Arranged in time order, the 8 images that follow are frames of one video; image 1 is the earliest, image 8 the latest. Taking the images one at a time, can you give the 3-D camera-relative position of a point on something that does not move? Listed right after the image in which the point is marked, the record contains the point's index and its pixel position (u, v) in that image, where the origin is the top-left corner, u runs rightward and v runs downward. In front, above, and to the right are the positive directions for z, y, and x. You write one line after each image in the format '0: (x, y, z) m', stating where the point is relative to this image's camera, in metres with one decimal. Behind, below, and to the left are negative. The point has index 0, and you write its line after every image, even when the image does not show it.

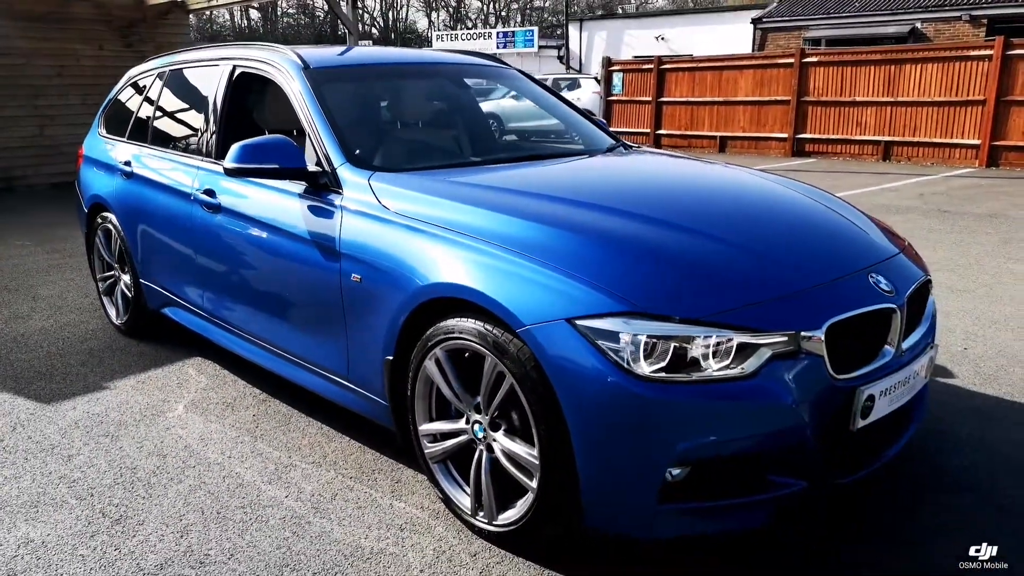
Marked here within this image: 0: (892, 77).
0: (+7.1, +3.9, +14.8) m
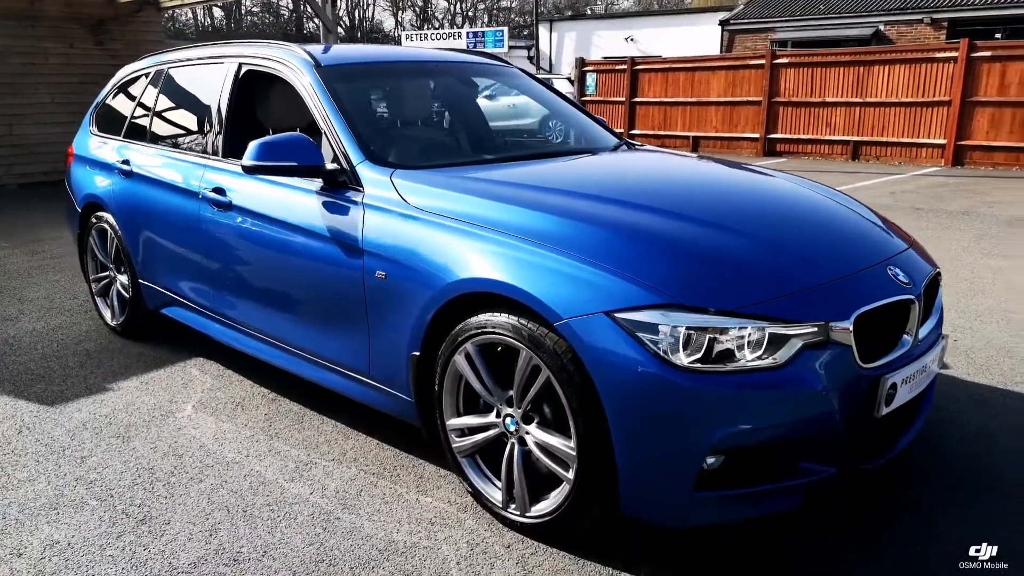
0: (+6.6, +4.0, +15.1) m
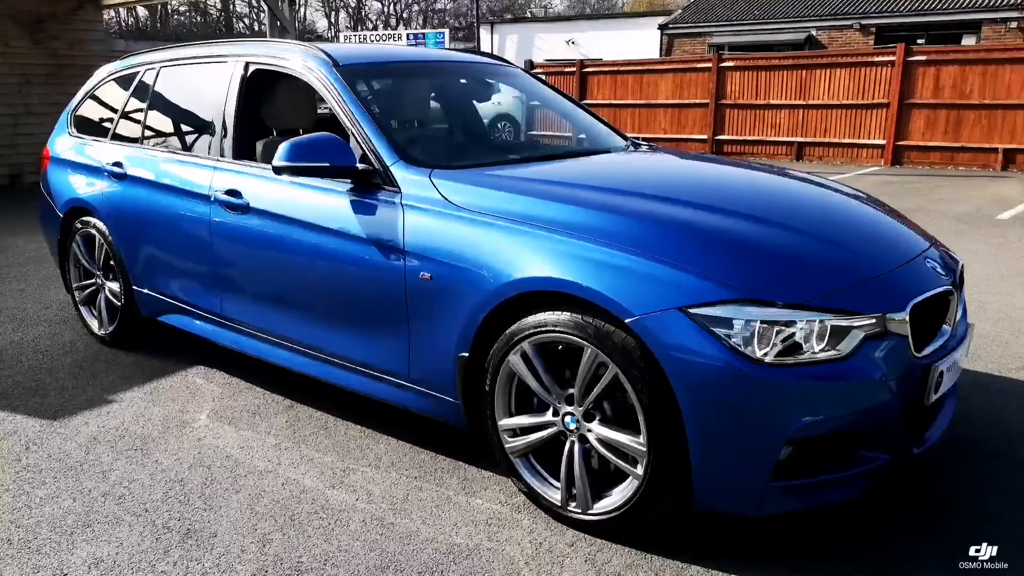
0: (+5.7, +4.1, +15.6) m
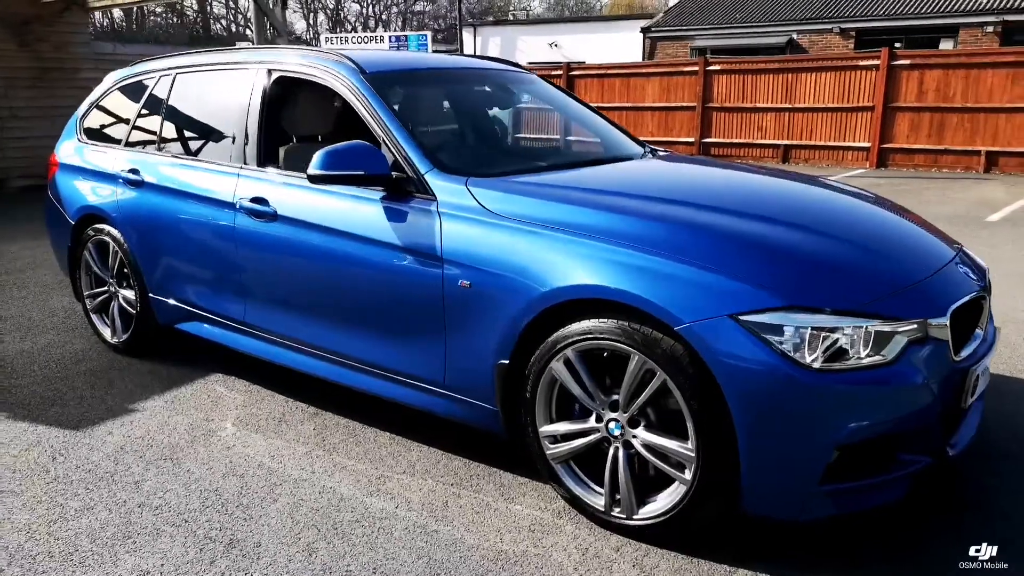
0: (+5.5, +4.0, +15.8) m
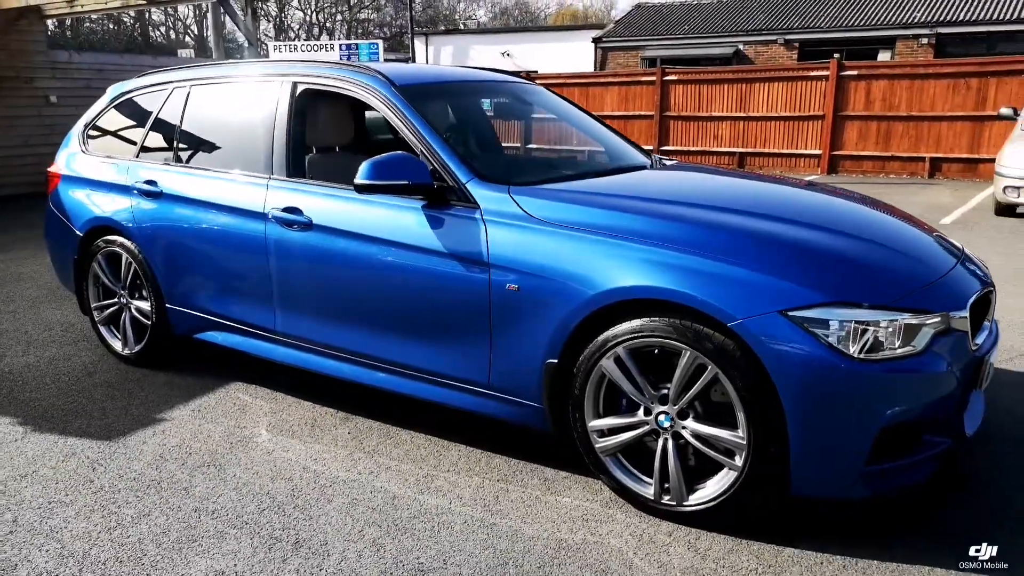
0: (+4.7, +4.0, +16.3) m
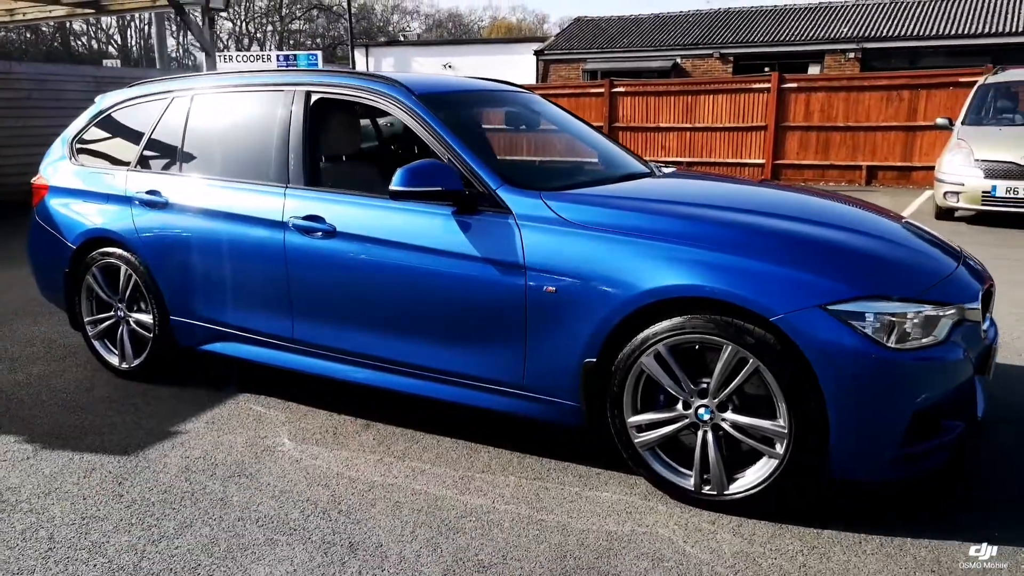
0: (+3.7, +3.9, +16.8) m
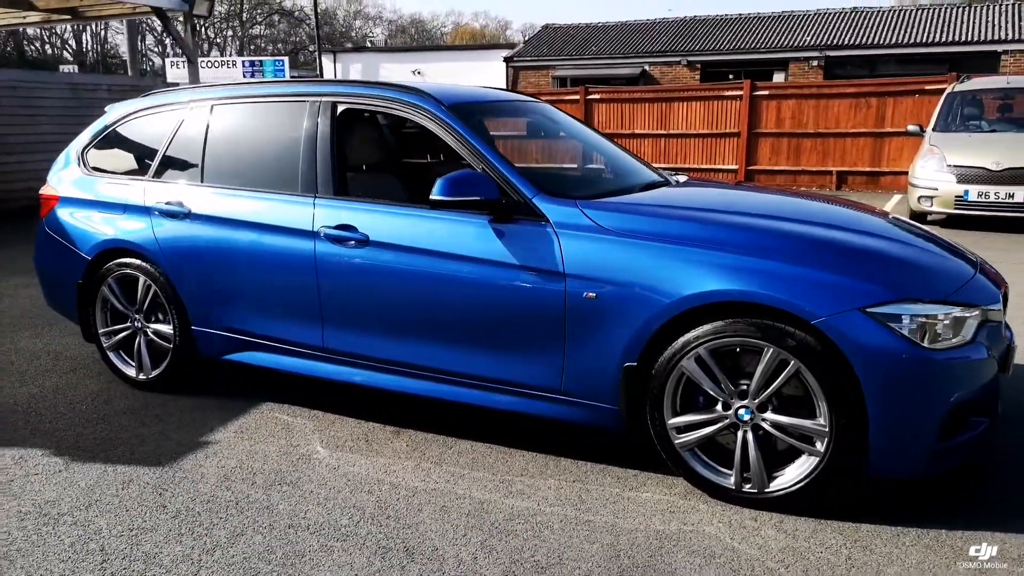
0: (+3.2, +3.8, +17.0) m
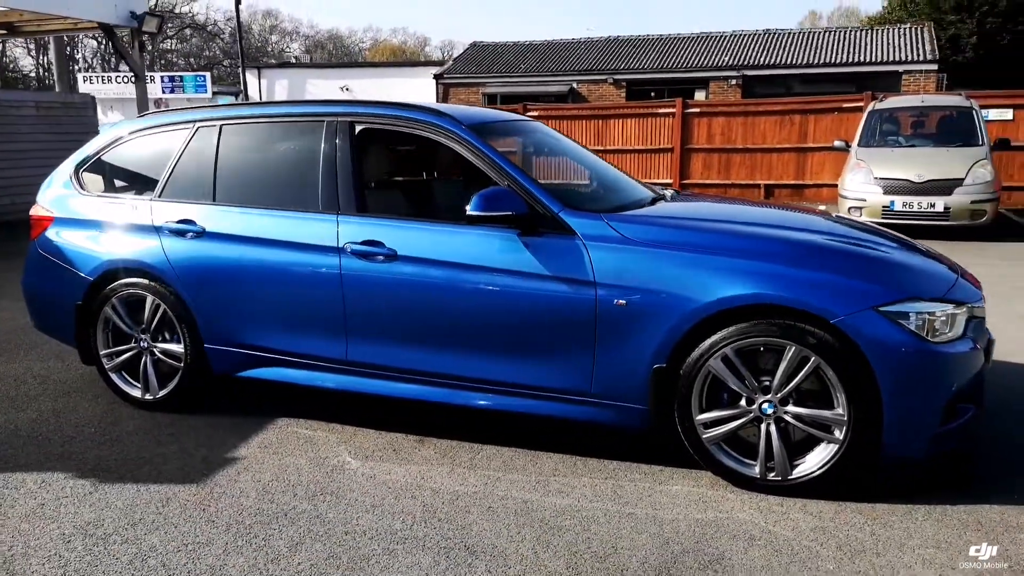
0: (+1.9, +3.5, +17.5) m
